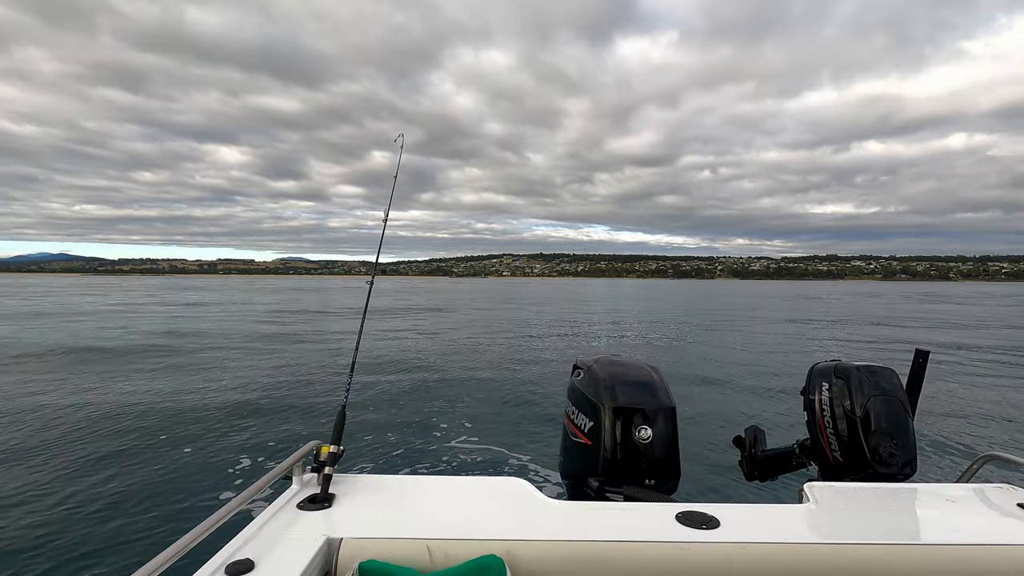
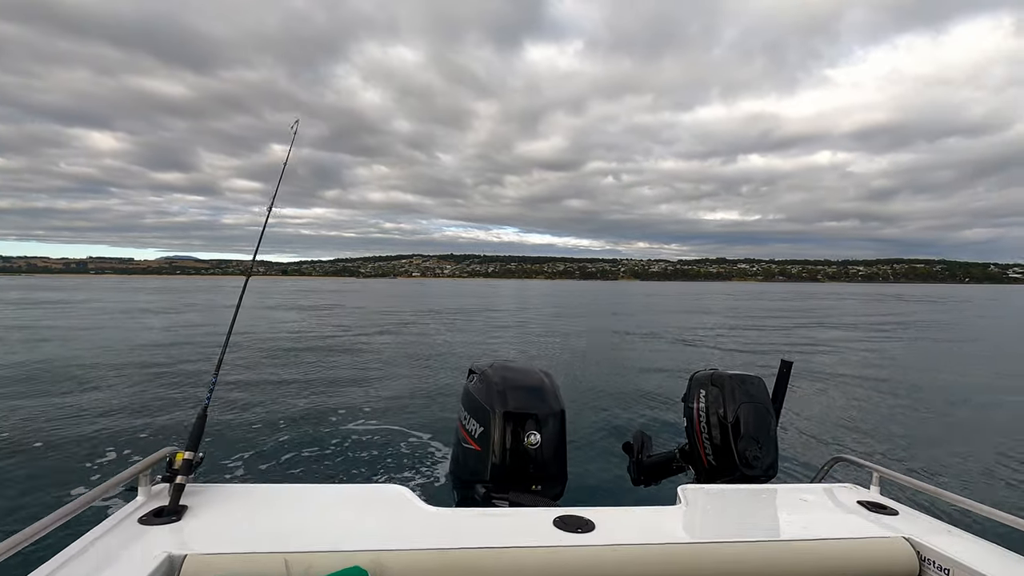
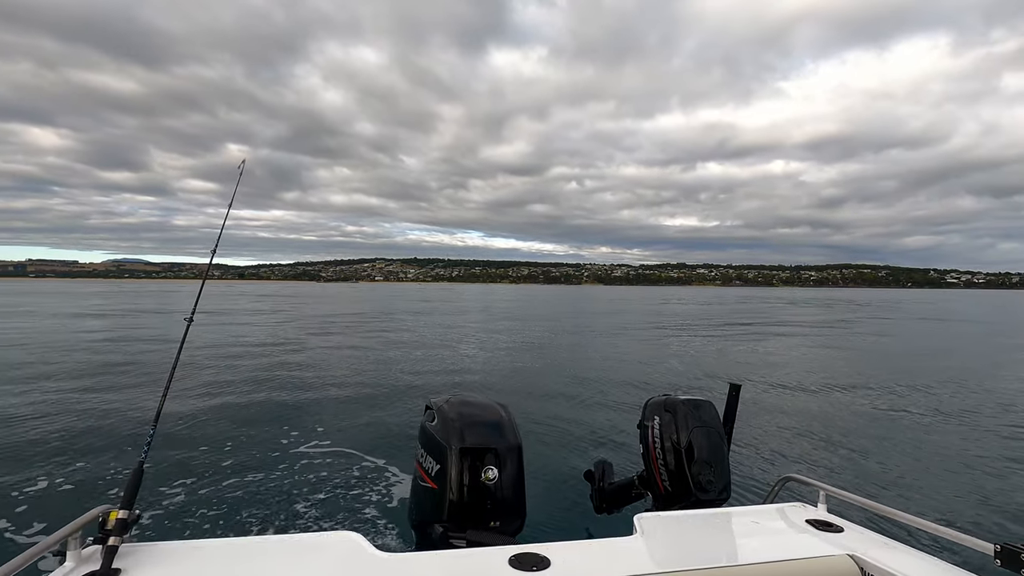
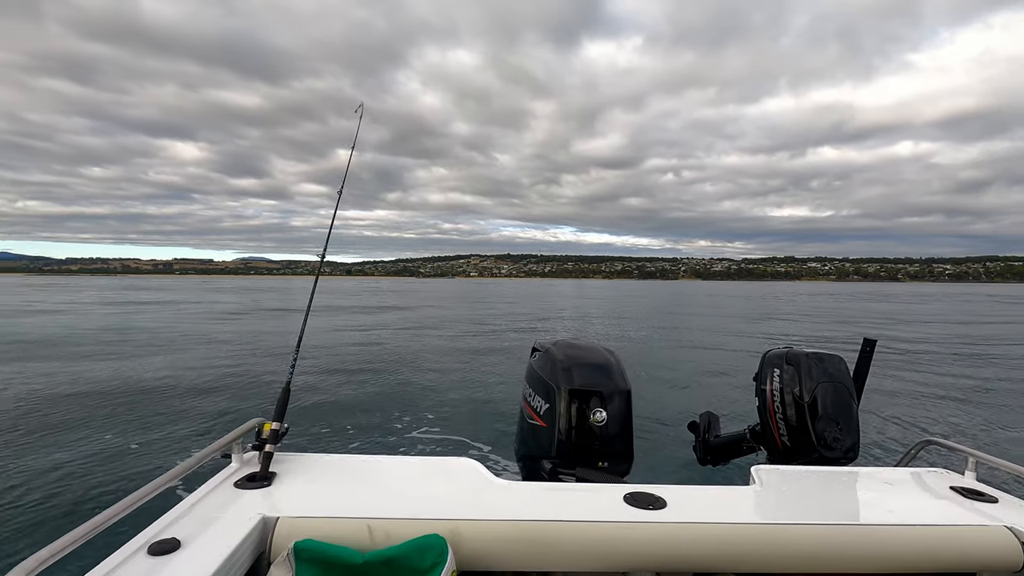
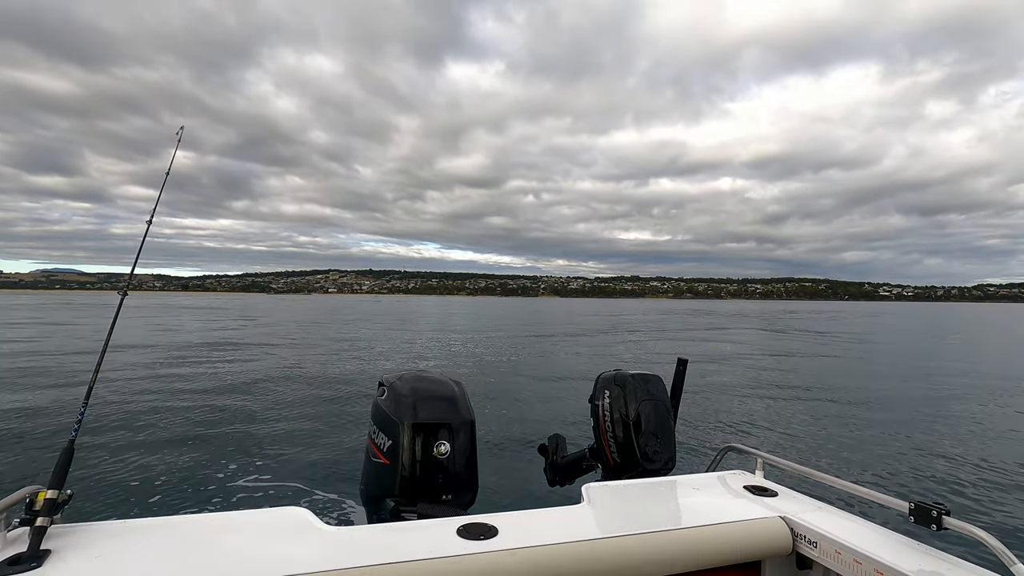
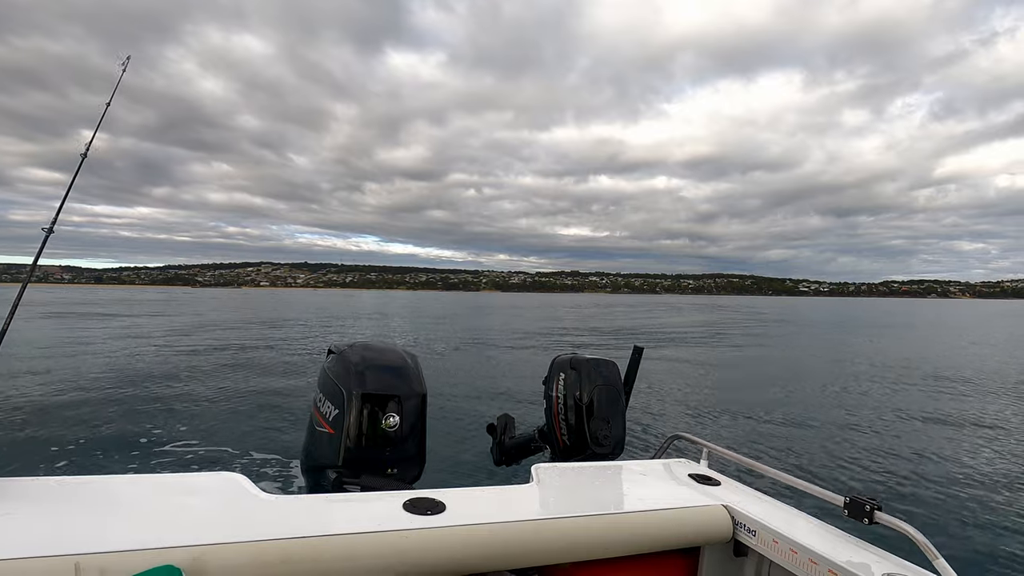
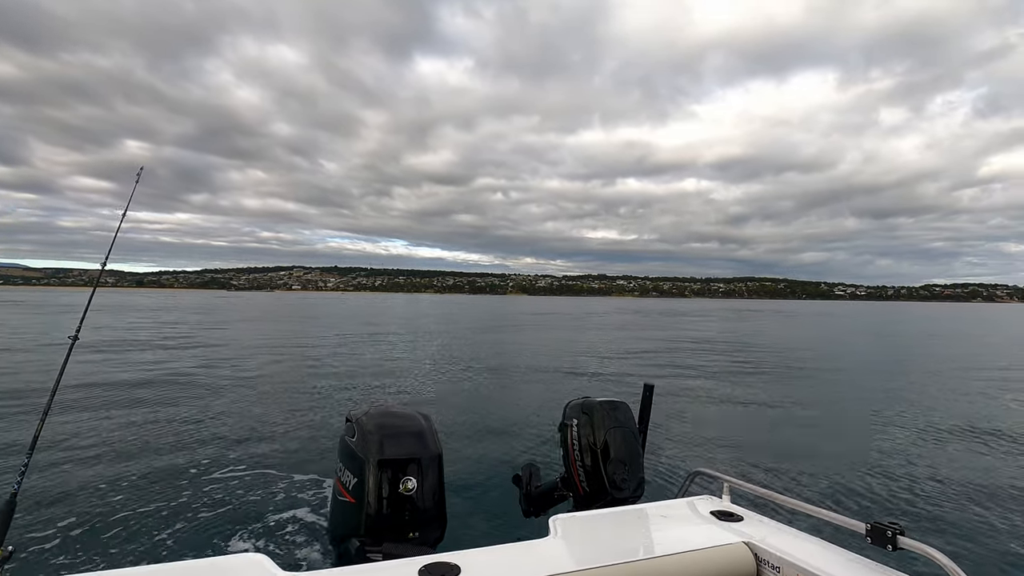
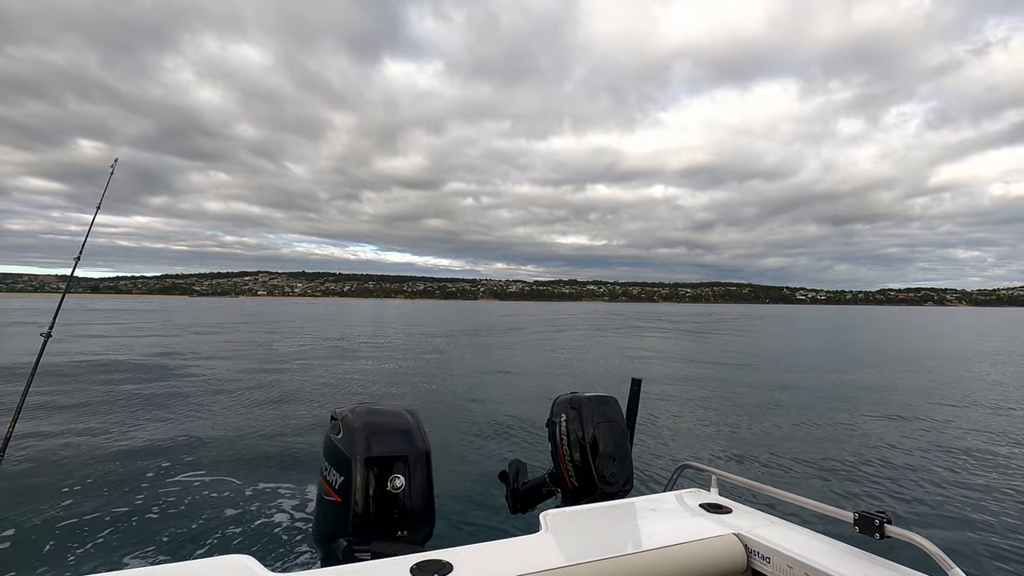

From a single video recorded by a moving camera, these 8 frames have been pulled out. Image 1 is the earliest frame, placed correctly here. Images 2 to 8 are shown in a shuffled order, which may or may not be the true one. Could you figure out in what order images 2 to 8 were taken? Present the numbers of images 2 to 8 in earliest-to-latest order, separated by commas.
4, 2, 3, 5, 7, 6, 8
